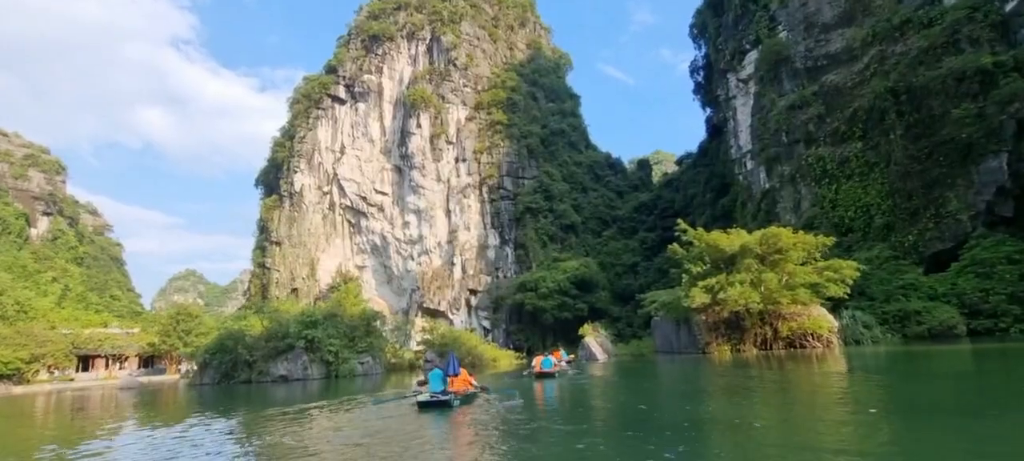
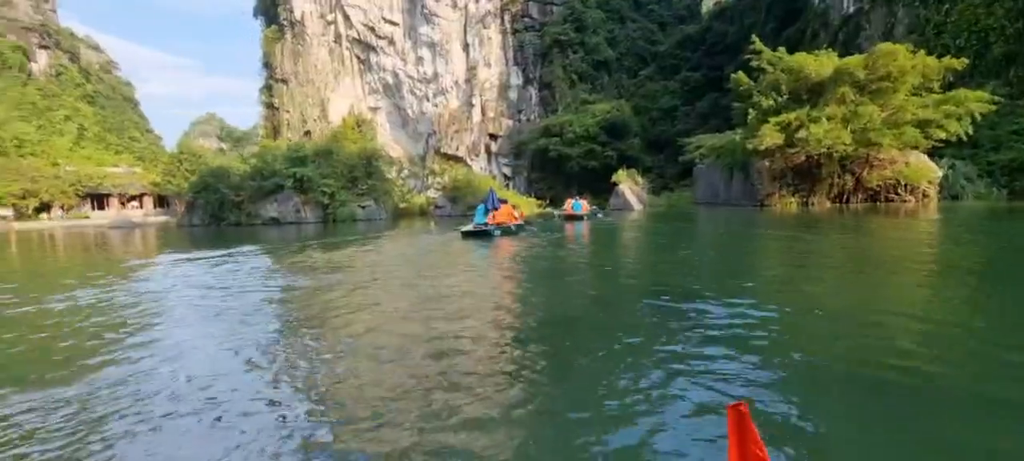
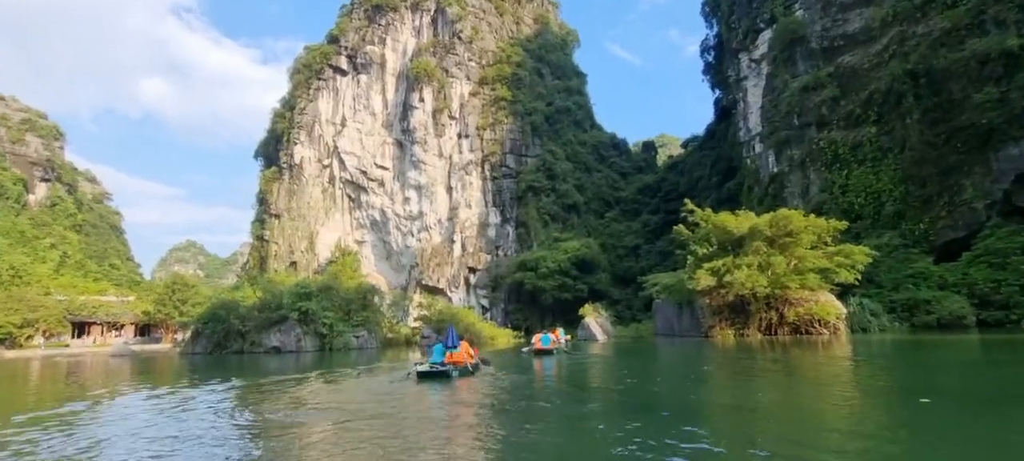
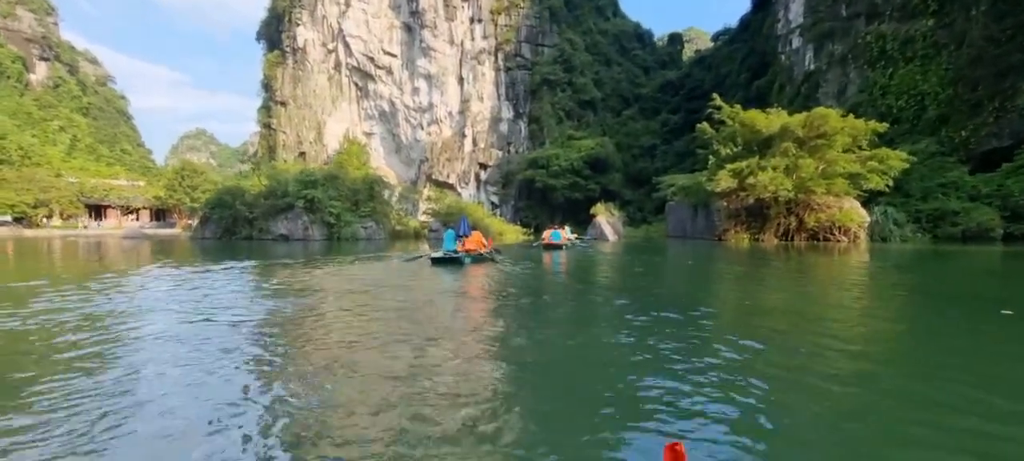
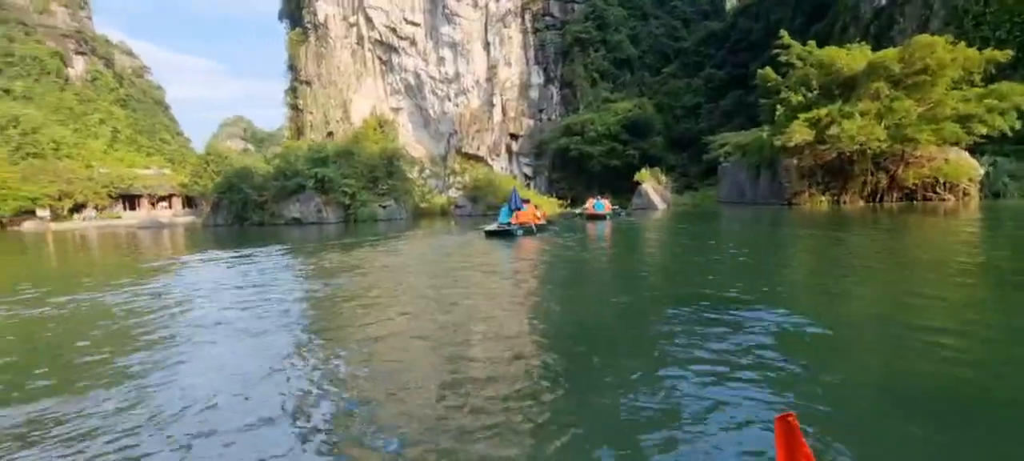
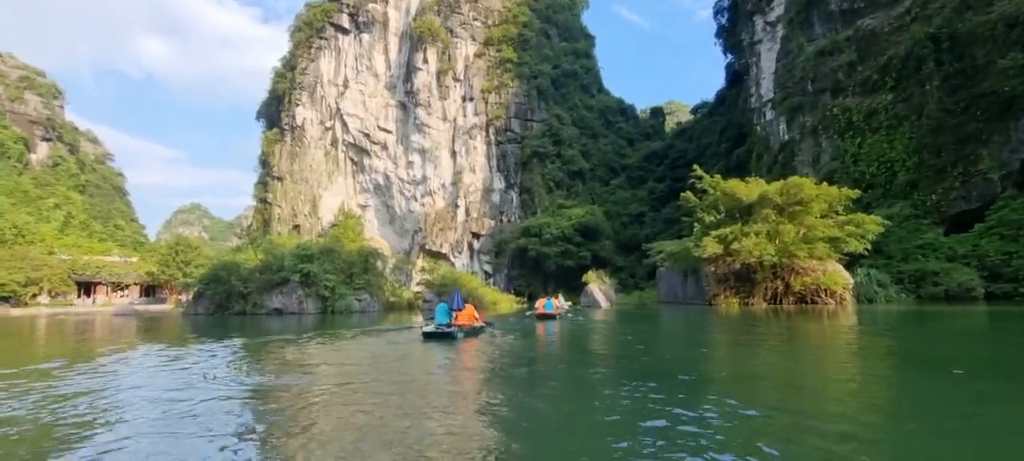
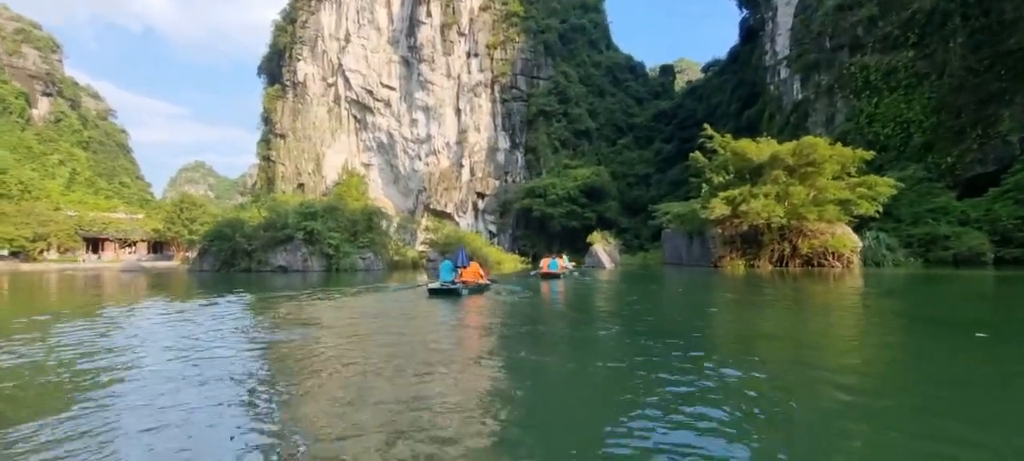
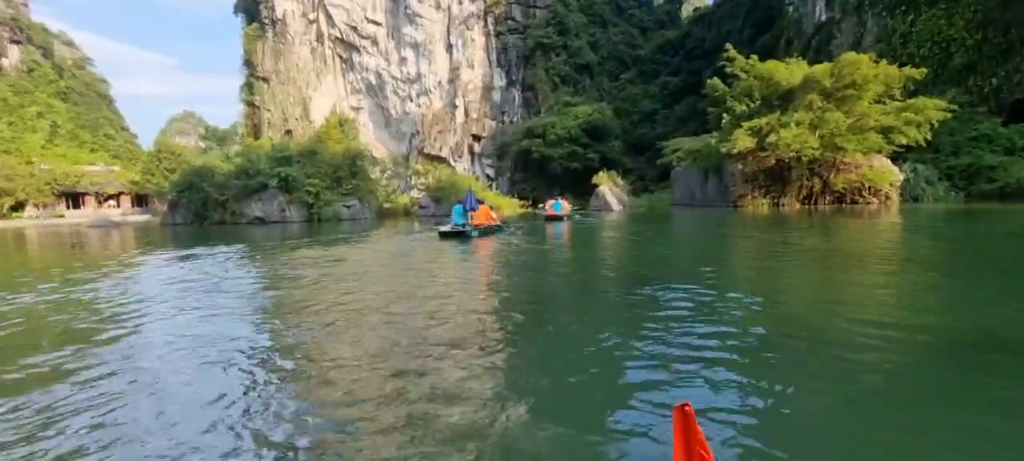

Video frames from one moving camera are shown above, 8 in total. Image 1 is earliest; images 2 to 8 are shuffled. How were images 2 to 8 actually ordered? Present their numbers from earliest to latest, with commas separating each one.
3, 6, 7, 4, 8, 2, 5
